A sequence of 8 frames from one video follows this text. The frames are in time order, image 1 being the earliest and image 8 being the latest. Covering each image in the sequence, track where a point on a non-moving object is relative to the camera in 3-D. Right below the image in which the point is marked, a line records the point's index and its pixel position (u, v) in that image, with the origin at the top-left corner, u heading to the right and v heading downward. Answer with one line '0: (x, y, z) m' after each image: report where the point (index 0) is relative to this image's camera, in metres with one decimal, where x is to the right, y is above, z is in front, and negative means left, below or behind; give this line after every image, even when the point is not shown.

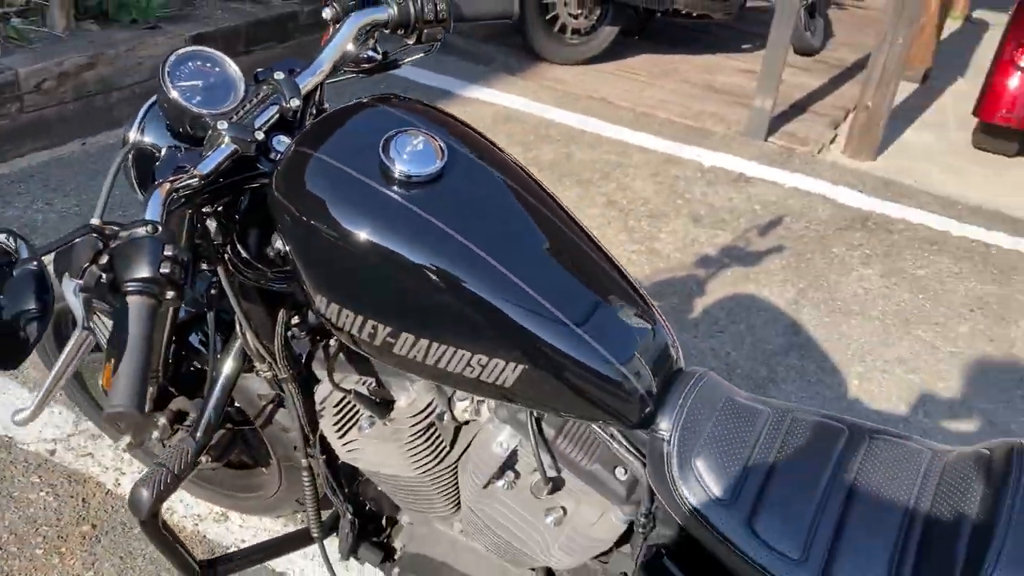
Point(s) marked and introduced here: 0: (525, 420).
0: (0.0, -0.2, +1.4) m
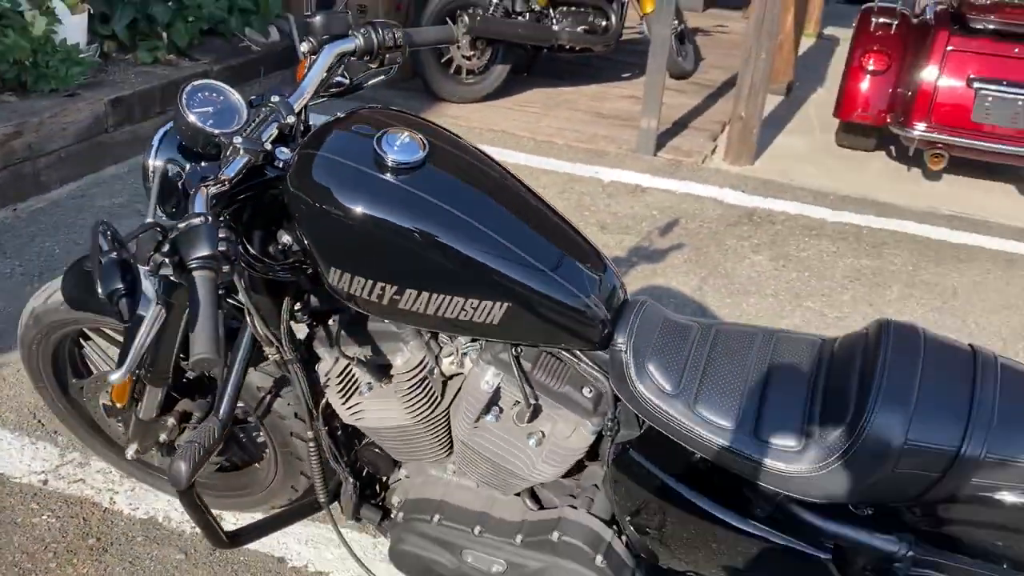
0: (0.0, -0.1, +1.7) m
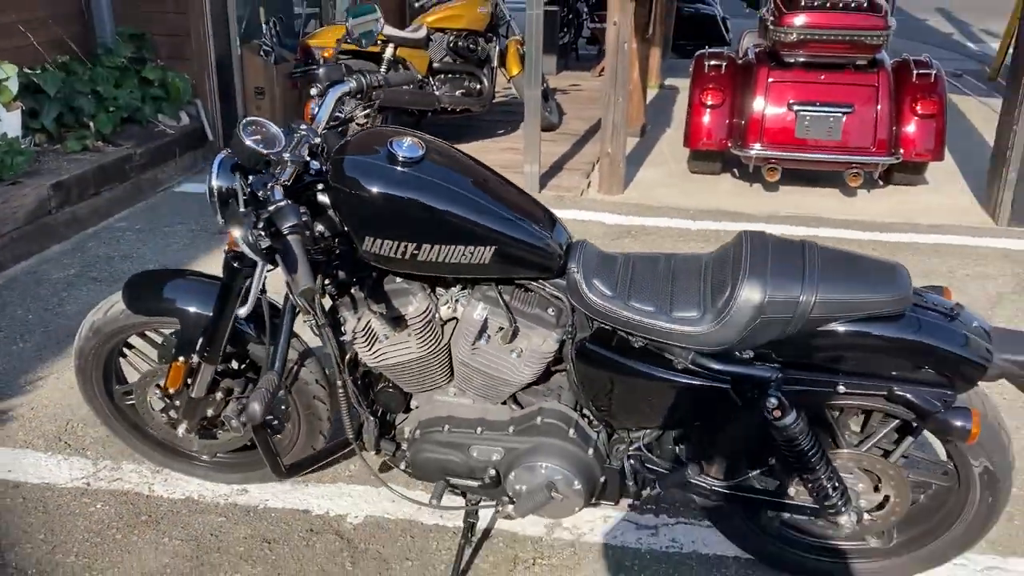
0: (0.0, 0.0, +2.4) m
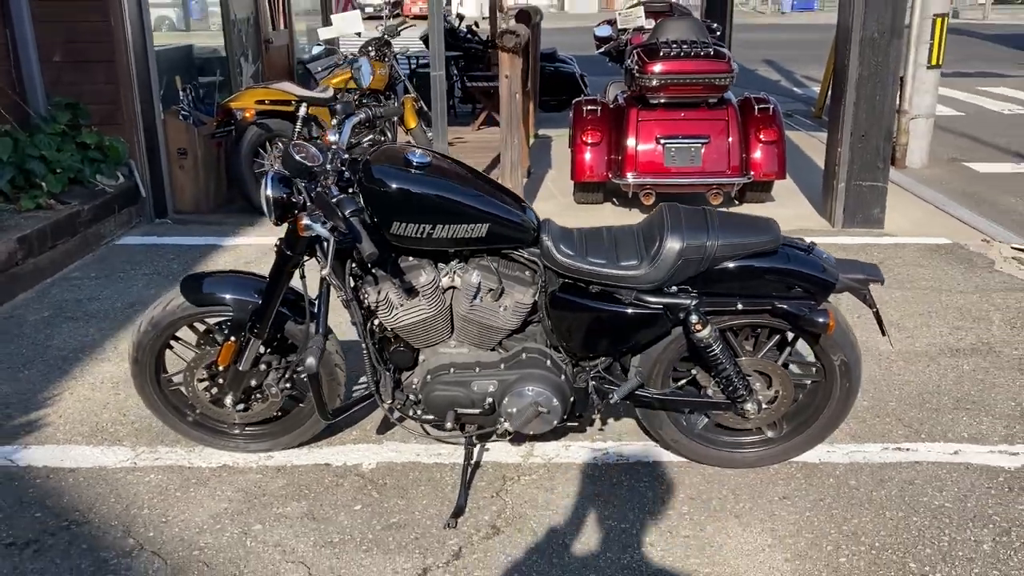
0: (-0.1, +0.1, +3.2) m
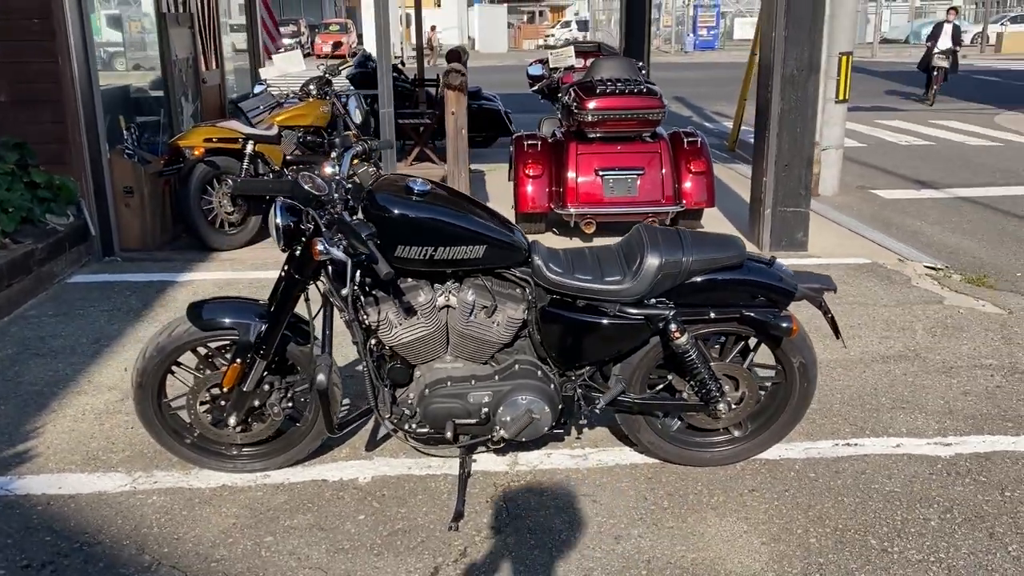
0: (-0.1, 0.0, +3.5) m
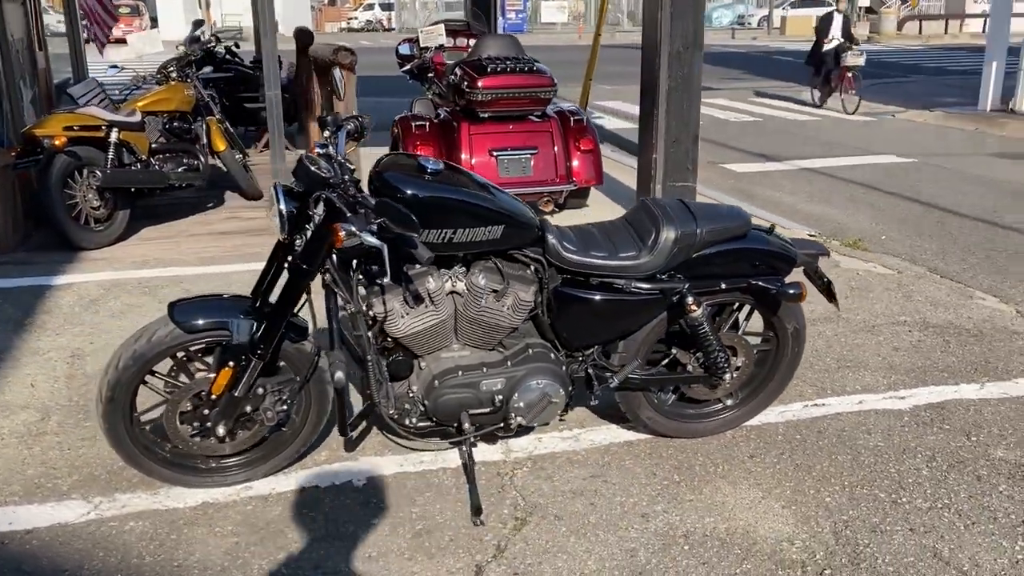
0: (-0.1, +0.1, +3.3) m
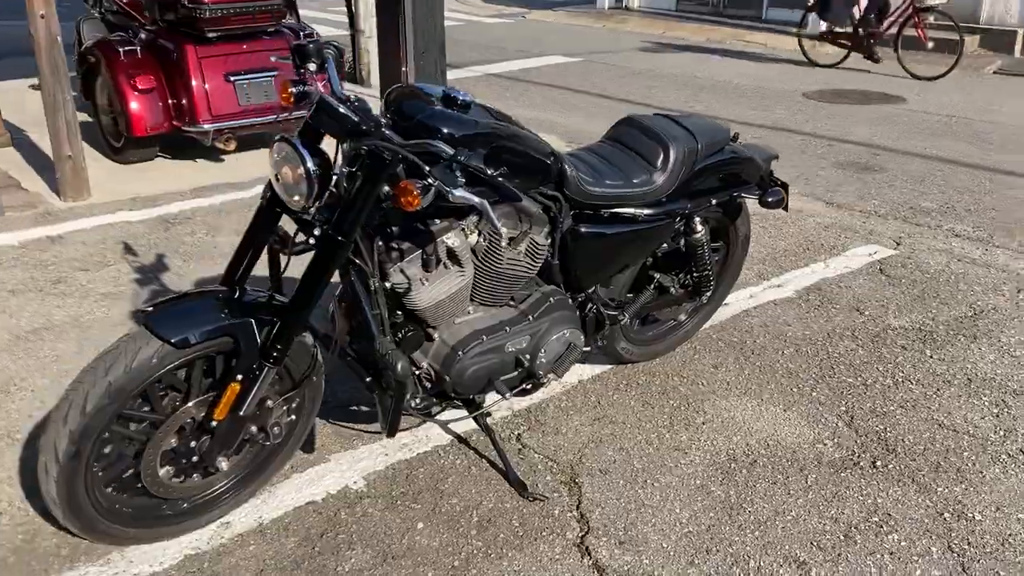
0: (0.0, +0.2, +2.9) m
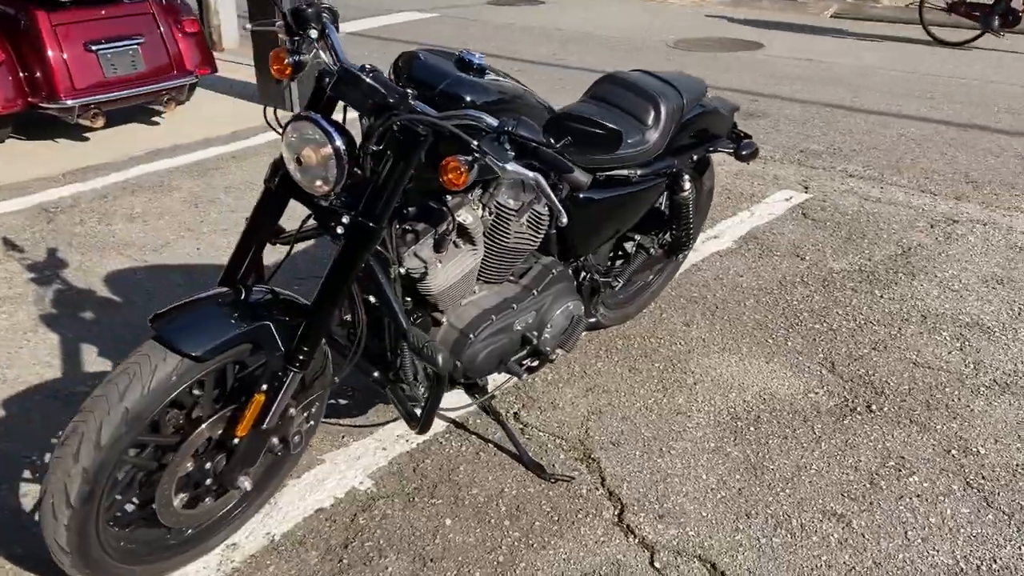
0: (0.0, +0.3, +2.7) m
